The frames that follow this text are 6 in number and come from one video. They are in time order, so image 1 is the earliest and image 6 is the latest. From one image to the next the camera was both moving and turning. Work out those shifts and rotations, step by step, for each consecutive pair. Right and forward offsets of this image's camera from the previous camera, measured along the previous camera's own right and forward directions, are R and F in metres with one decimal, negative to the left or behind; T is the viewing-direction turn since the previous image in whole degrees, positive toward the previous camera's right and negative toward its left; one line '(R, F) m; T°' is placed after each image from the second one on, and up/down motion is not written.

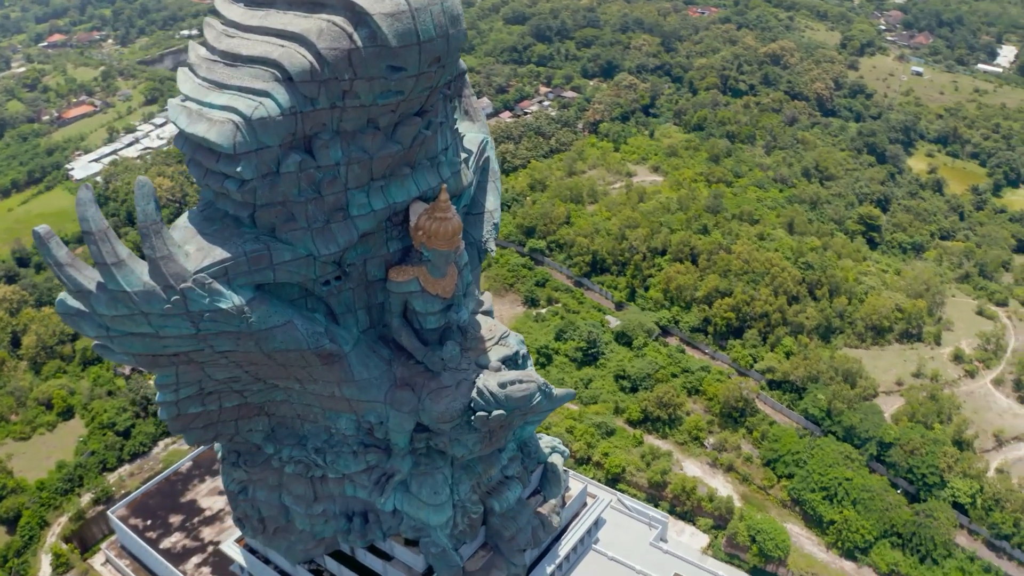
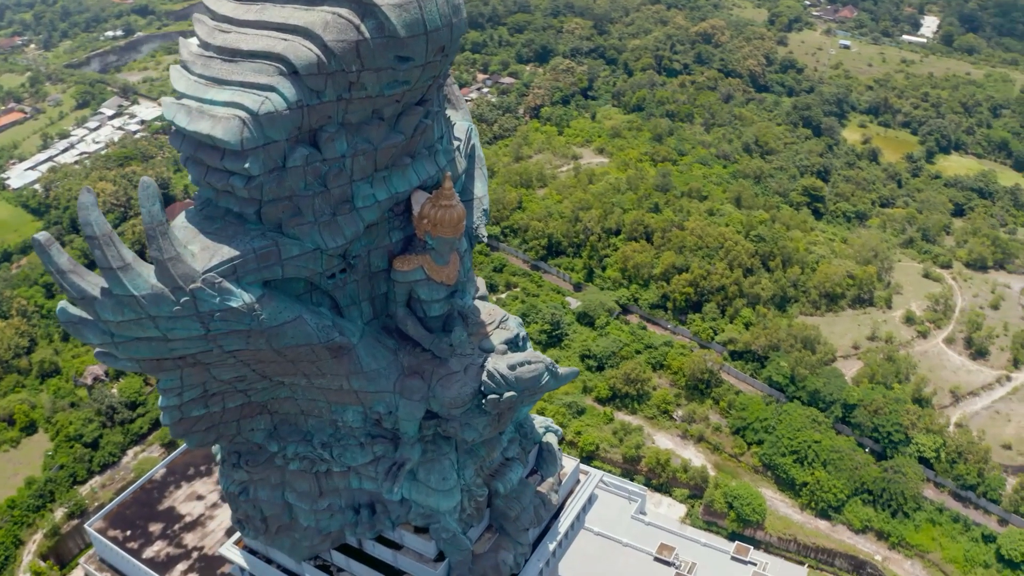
(-1.1, -0.1) m; +4°
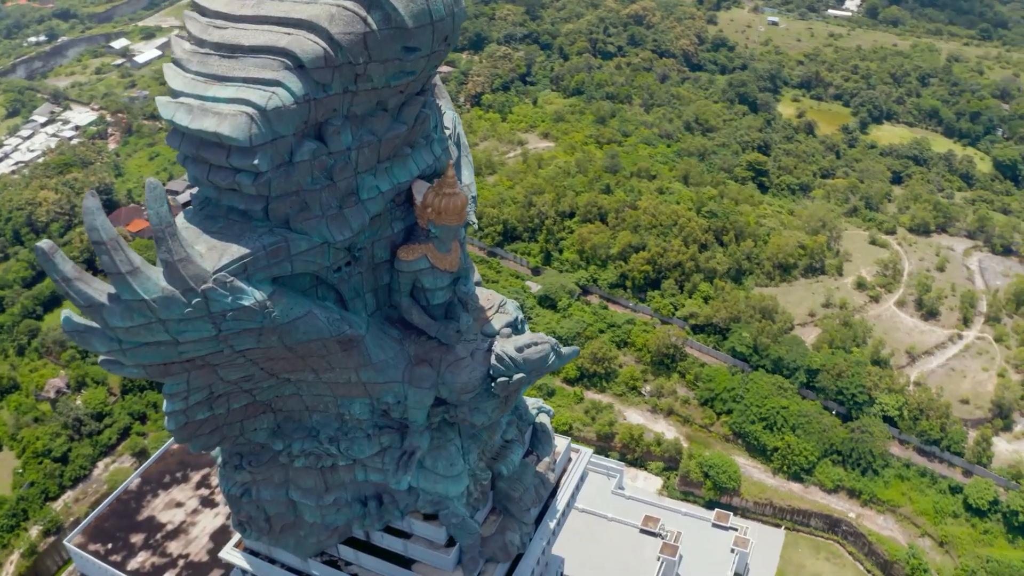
(-1.1, -0.1) m; +4°
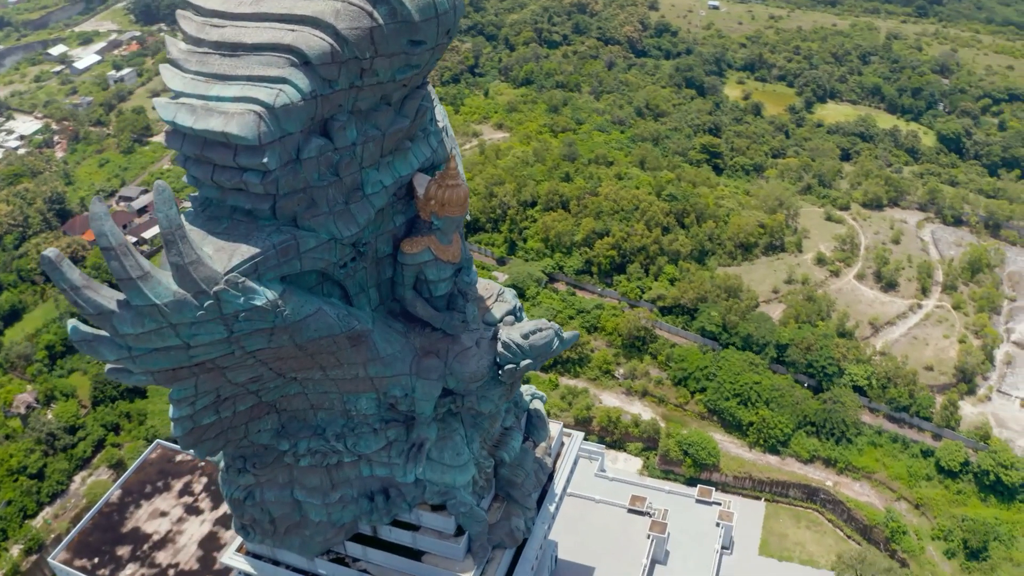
(-0.9, -0.1) m; +4°
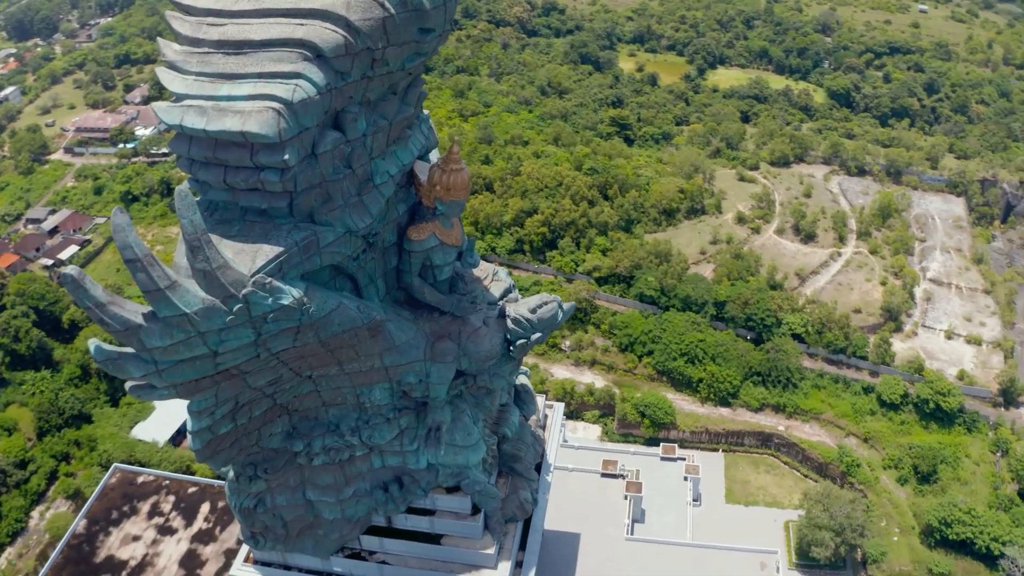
(-1.8, -0.1) m; +7°
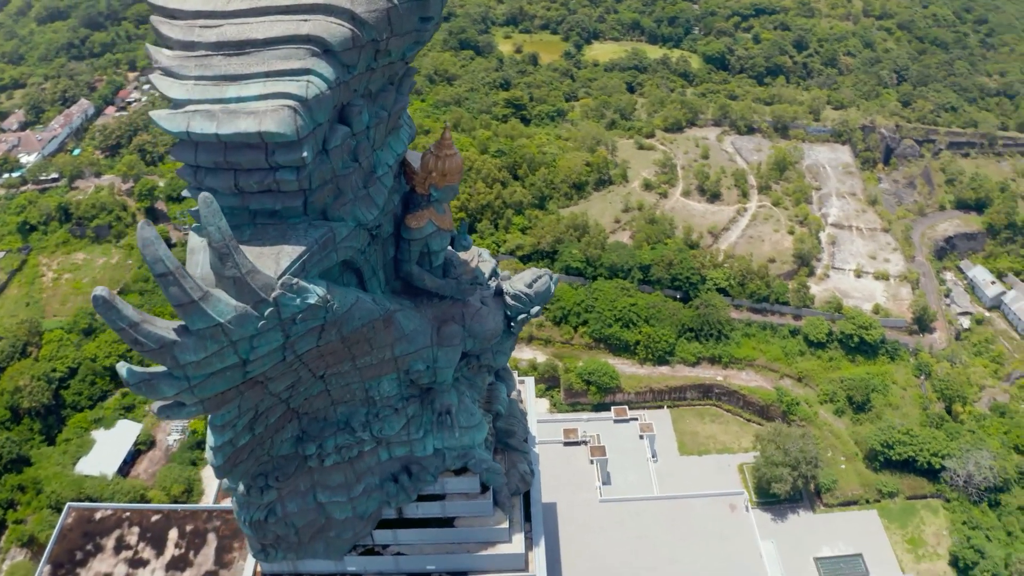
(-1.9, -0.1) m; +8°
